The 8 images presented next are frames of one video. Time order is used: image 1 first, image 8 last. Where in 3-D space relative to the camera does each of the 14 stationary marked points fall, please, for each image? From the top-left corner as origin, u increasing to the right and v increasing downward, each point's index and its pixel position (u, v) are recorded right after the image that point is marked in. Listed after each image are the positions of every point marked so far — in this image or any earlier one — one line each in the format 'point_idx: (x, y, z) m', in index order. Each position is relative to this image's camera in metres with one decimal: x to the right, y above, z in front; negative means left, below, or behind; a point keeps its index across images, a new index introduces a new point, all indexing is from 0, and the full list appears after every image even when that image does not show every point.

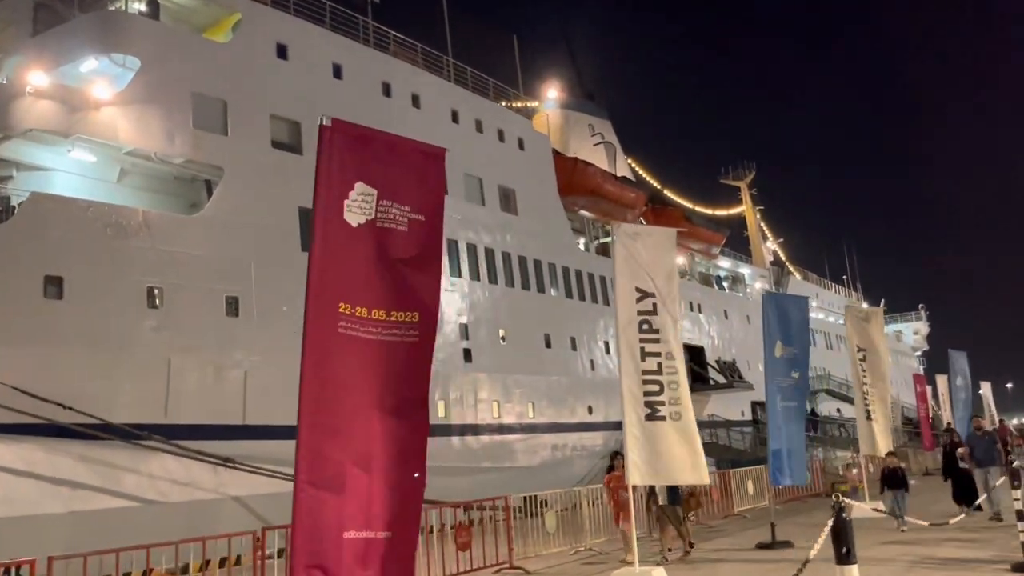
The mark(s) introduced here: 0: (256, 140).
0: (-3.4, +2.0, +10.9) m
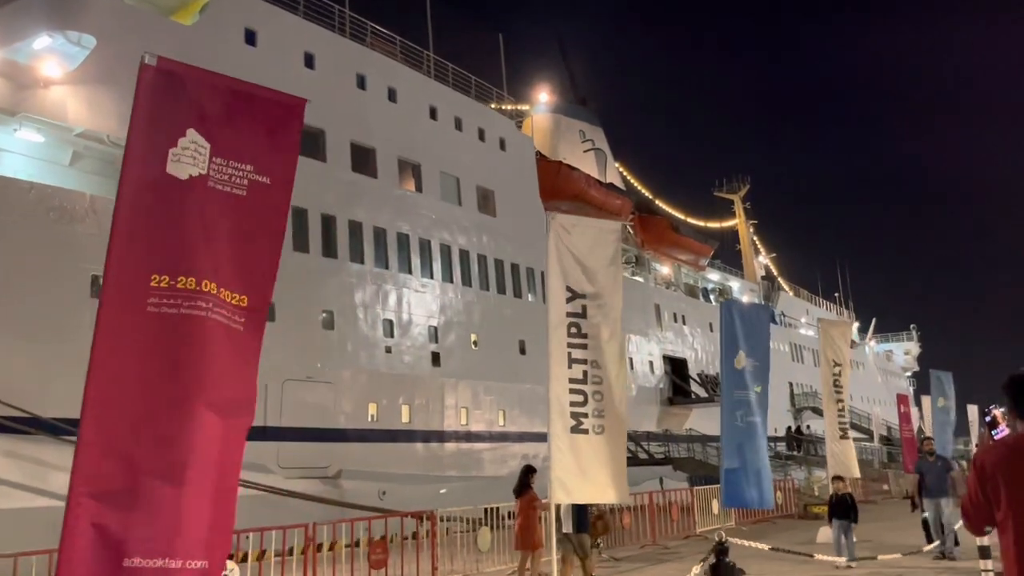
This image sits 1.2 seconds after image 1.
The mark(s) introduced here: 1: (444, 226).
0: (-3.8, +2.1, +10.5) m
1: (-1.1, +1.0, +13.5) m
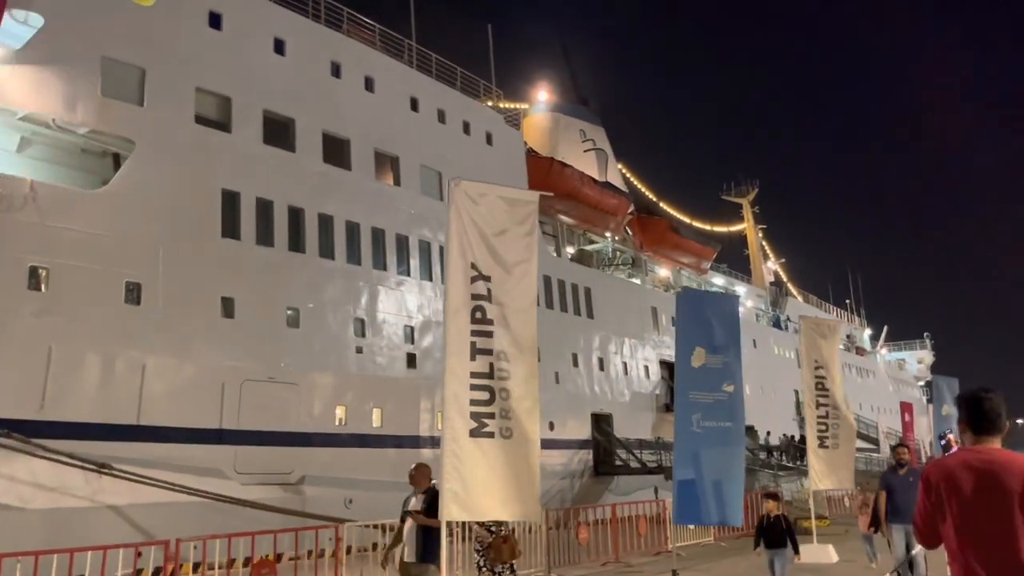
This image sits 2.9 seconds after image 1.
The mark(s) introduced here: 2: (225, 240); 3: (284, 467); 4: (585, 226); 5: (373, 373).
0: (-4.1, +2.1, +10.0) m
1: (-1.4, +1.0, +13.0) m
2: (-3.5, +0.6, +10.2) m
3: (-2.8, -2.2, +10.2) m
4: (+1.6, +1.4, +18.1) m
5: (-2.0, -1.2, +11.6) m
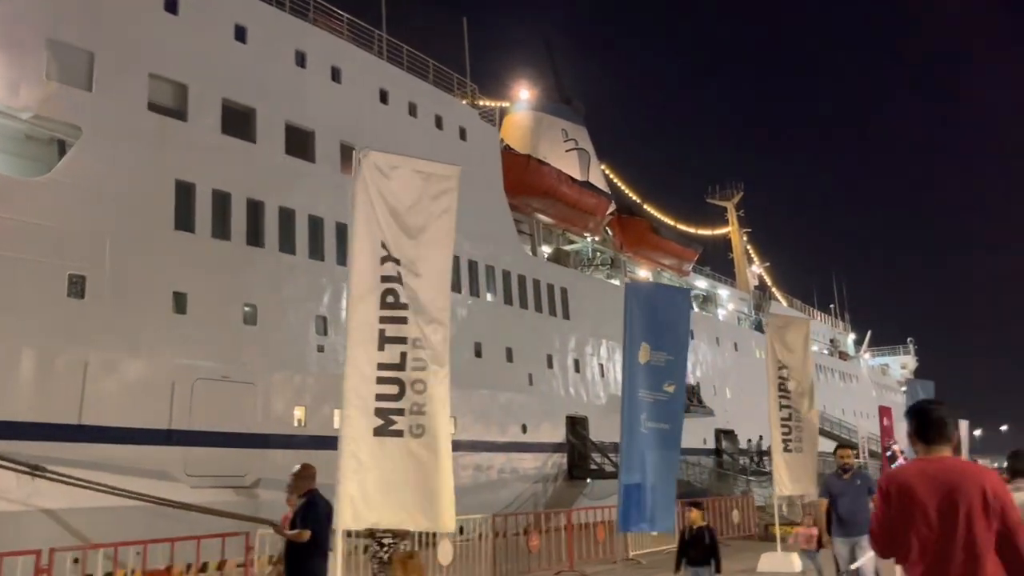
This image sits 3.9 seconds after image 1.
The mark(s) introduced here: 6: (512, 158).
0: (-4.5, +2.2, +9.6) m
1: (-1.8, +1.1, +12.6) m
2: (-4.0, +0.7, +9.8) m
3: (-3.3, -2.2, +9.8) m
4: (+1.1, +1.4, +17.7) m
5: (-2.4, -1.2, +11.2) m
6: (0.0, +2.6, +16.3) m
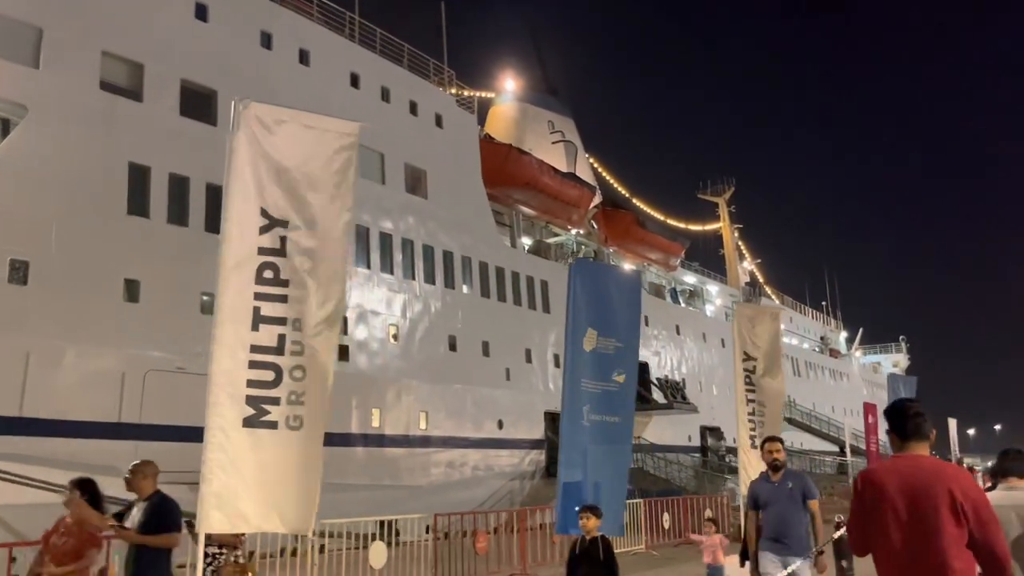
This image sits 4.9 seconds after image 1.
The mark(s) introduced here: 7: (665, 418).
0: (-4.9, +2.3, +9.2) m
1: (-2.2, +1.2, +12.2) m
2: (-4.3, +0.8, +9.4) m
3: (-3.7, -2.0, +9.4) m
4: (+0.7, +1.5, +17.3) m
5: (-2.8, -1.0, +10.8) m
6: (-0.4, +2.7, +15.9) m
7: (+3.5, -3.0, +18.9) m
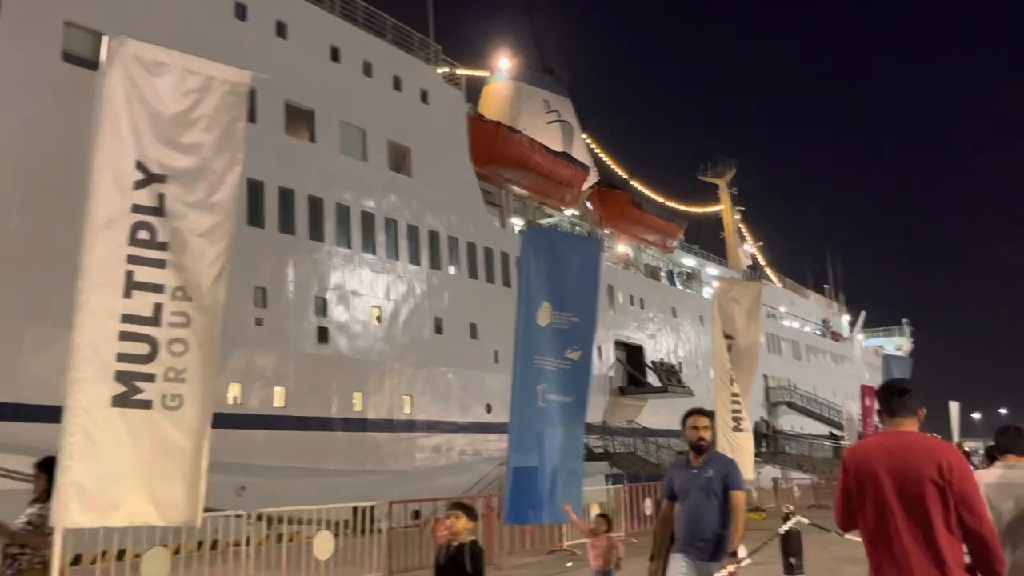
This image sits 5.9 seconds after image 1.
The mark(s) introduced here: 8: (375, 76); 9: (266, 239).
0: (-5.1, +2.6, +8.8) m
1: (-2.4, +1.5, +11.8) m
2: (-4.6, +1.0, +9.0) m
3: (-3.9, -1.8, +9.1) m
4: (+0.5, +1.9, +17.0) m
5: (-3.0, -0.8, +10.5) m
6: (-0.6, +3.1, +15.5) m
7: (+3.4, -2.6, +18.6) m
8: (-2.1, +3.3, +12.7) m
9: (-3.2, +0.6, +10.6) m
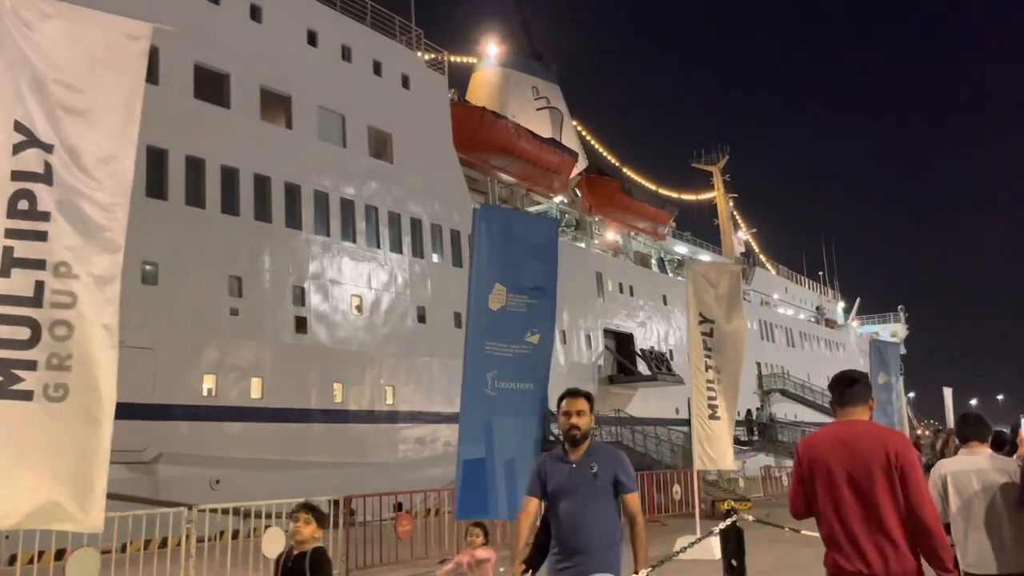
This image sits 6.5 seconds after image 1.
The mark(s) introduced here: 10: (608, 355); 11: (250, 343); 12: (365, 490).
0: (-5.4, +2.7, +8.5) m
1: (-2.7, +1.6, +11.6) m
2: (-4.8, +1.1, +8.8) m
3: (-4.1, -1.7, +8.9) m
4: (+0.3, +2.1, +16.7) m
5: (-3.2, -0.6, +10.2) m
6: (-0.9, +3.3, +15.2) m
7: (+3.1, -2.3, +18.4) m
8: (-2.4, +3.5, +12.5) m
9: (-3.4, +0.8, +10.3) m
10: (+2.0, -1.4, +17.2) m
11: (-3.2, -0.7, +10.1) m
12: (-2.0, -2.8, +11.4) m
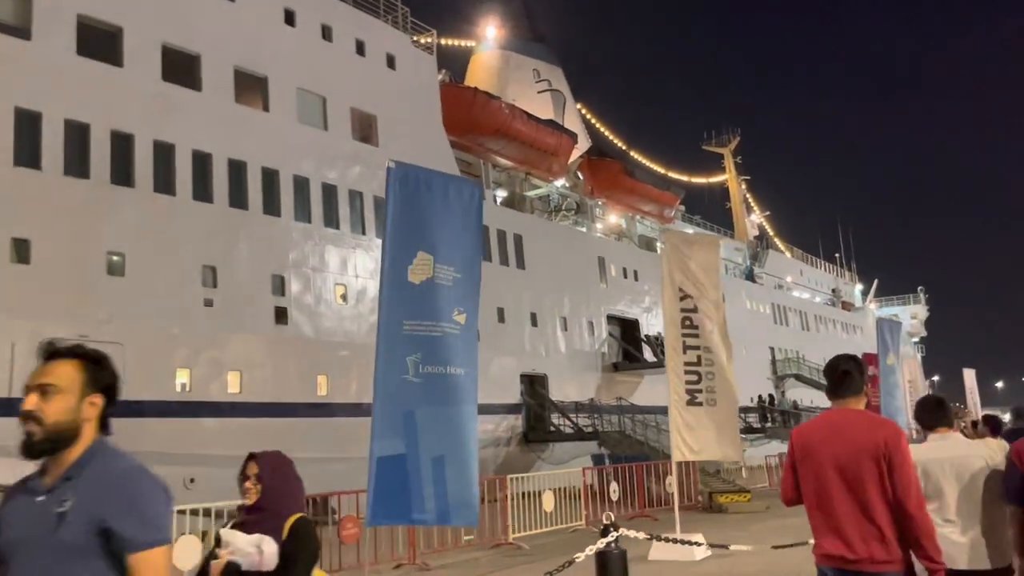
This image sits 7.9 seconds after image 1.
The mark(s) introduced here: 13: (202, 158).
0: (-5.6, +2.7, +8.1) m
1: (-2.8, +1.8, +11.1) m
2: (-5.0, +1.2, +8.4) m
3: (-4.2, -1.6, +8.5) m
4: (+0.2, +2.4, +16.2) m
5: (-3.4, -0.5, +9.8) m
6: (-1.0, +3.5, +14.7) m
7: (+3.2, -2.0, +17.9) m
8: (-2.6, +3.6, +12.0) m
9: (-3.6, +0.9, +9.9) m
10: (+2.0, -1.1, +16.6) m
11: (-3.4, -0.6, +9.7) m
12: (-2.1, -2.6, +10.9) m
13: (-3.8, +1.6, +10.0) m
